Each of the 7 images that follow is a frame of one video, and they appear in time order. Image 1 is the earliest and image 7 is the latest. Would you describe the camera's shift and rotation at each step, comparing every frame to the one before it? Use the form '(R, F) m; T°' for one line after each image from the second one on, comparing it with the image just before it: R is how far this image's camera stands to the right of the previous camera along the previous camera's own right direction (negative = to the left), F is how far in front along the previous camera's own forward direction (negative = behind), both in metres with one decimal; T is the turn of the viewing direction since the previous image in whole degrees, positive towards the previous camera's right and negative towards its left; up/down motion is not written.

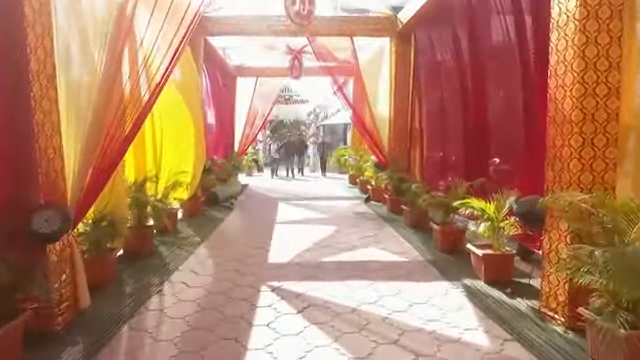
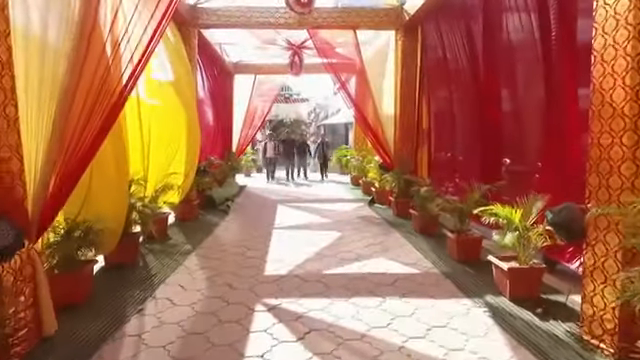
(0.0, +0.4) m; 0°
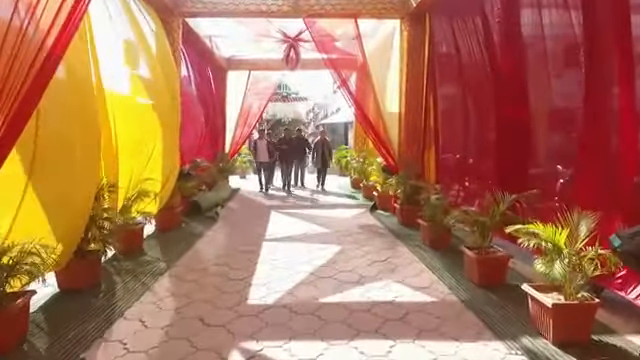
(+0.1, +0.7) m; 0°
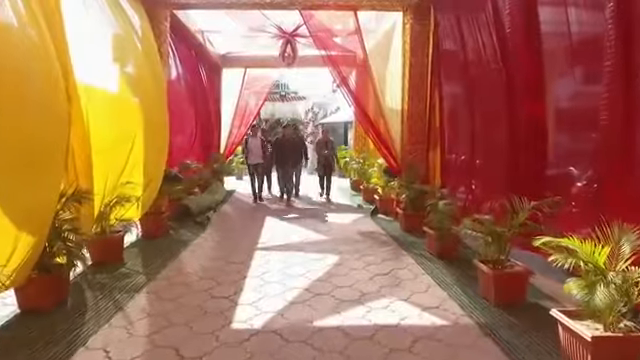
(0.0, +0.4) m; 0°
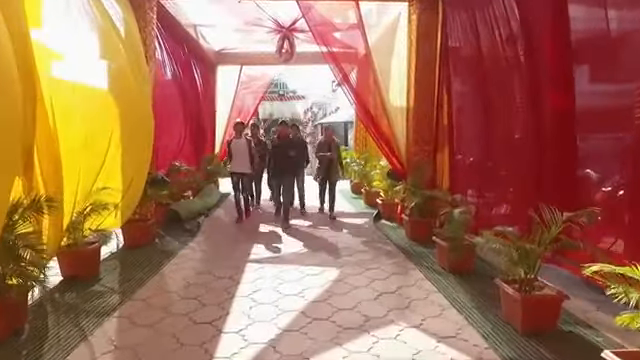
(0.0, +0.5) m; 0°
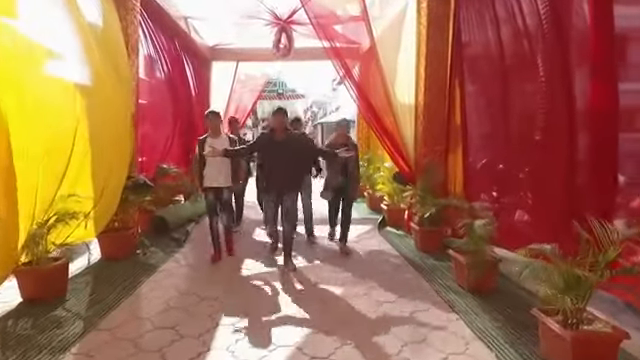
(0.0, +0.5) m; 0°
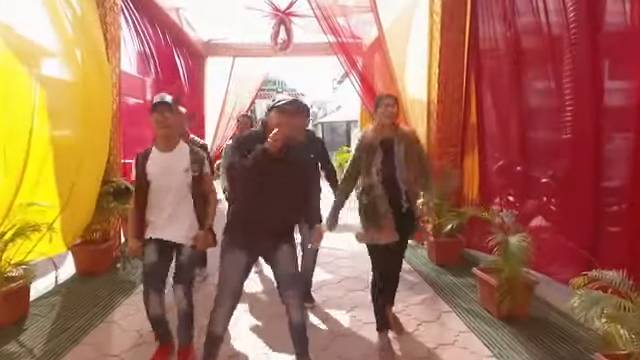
(0.0, +0.5) m; 0°
